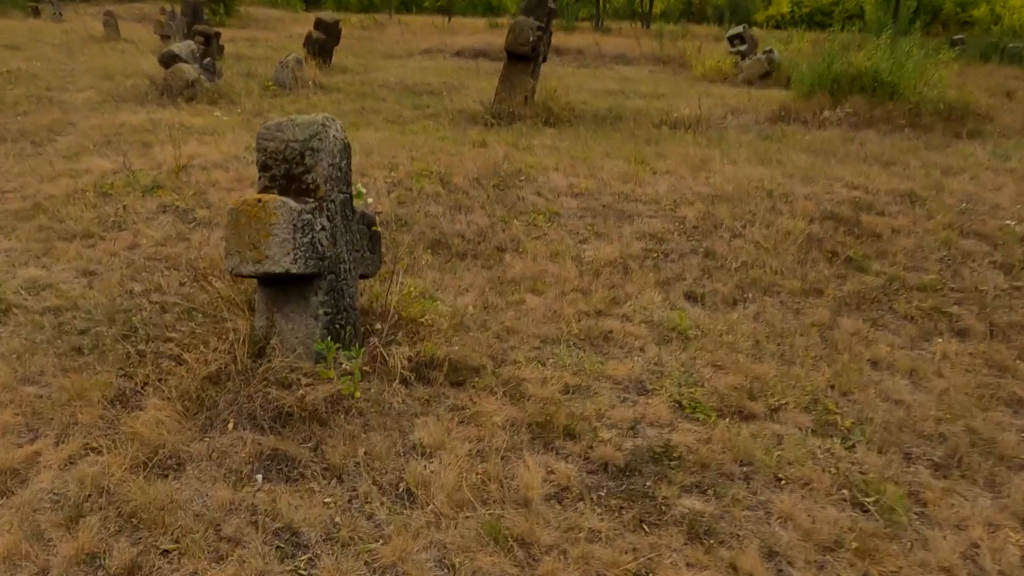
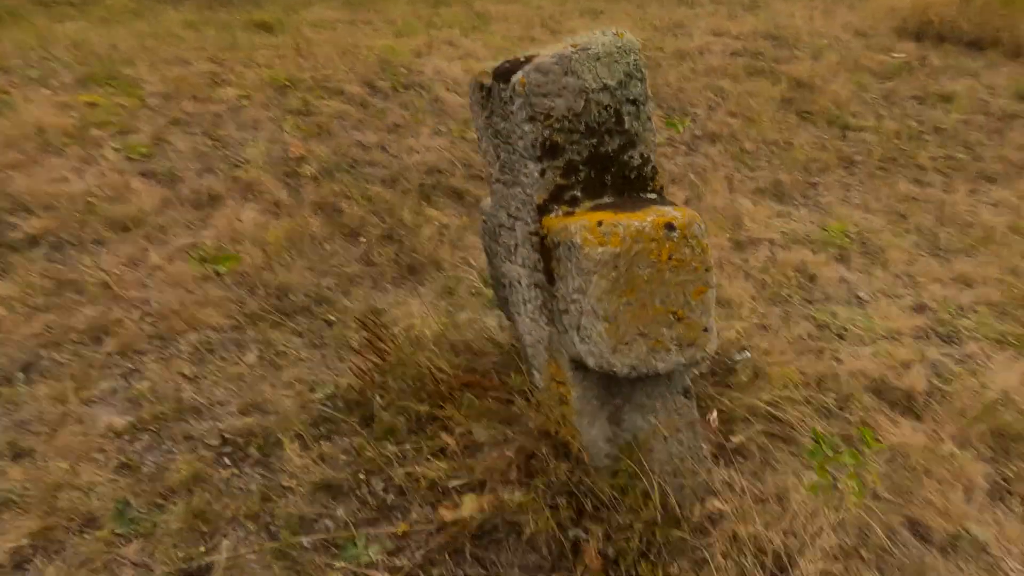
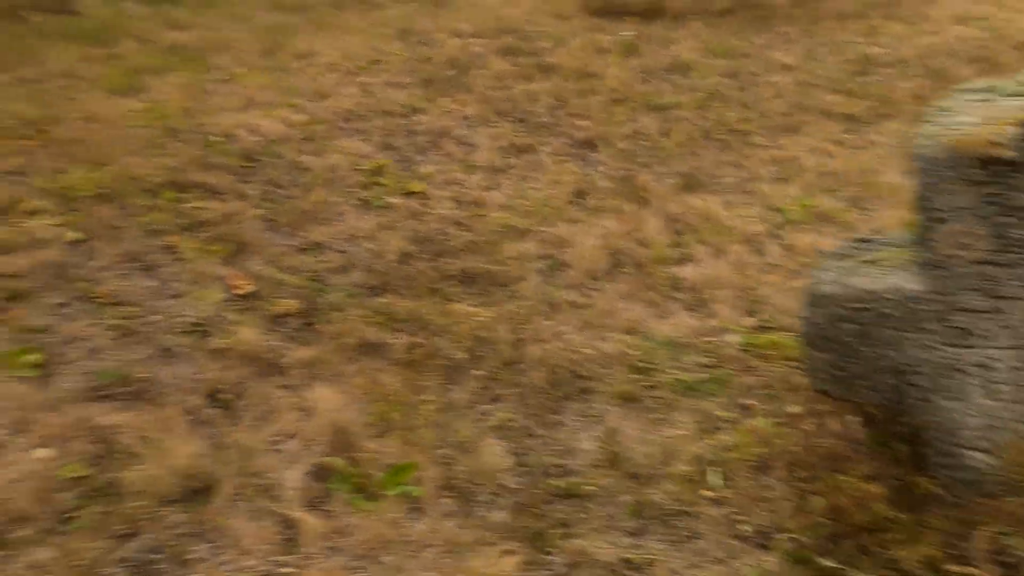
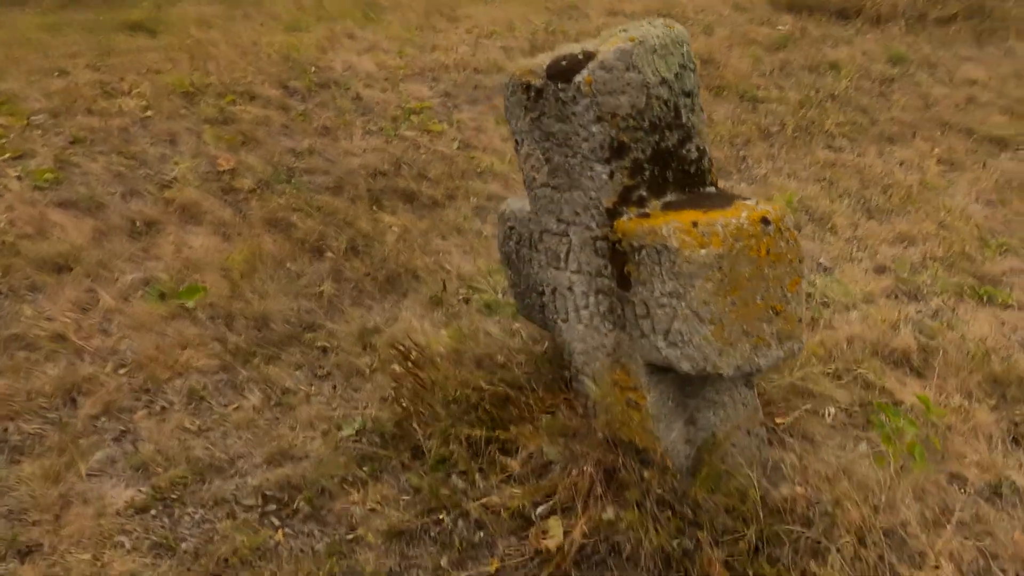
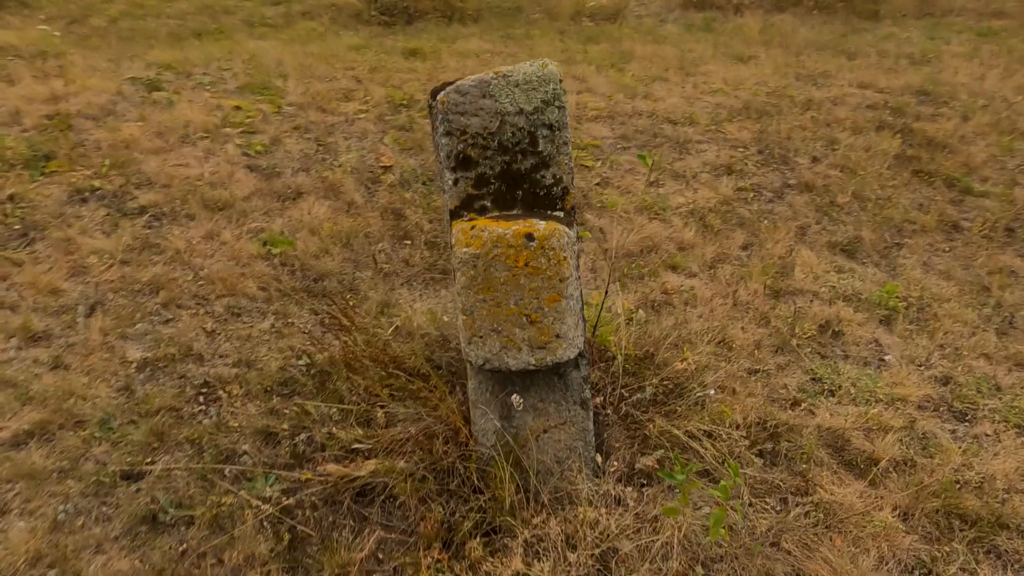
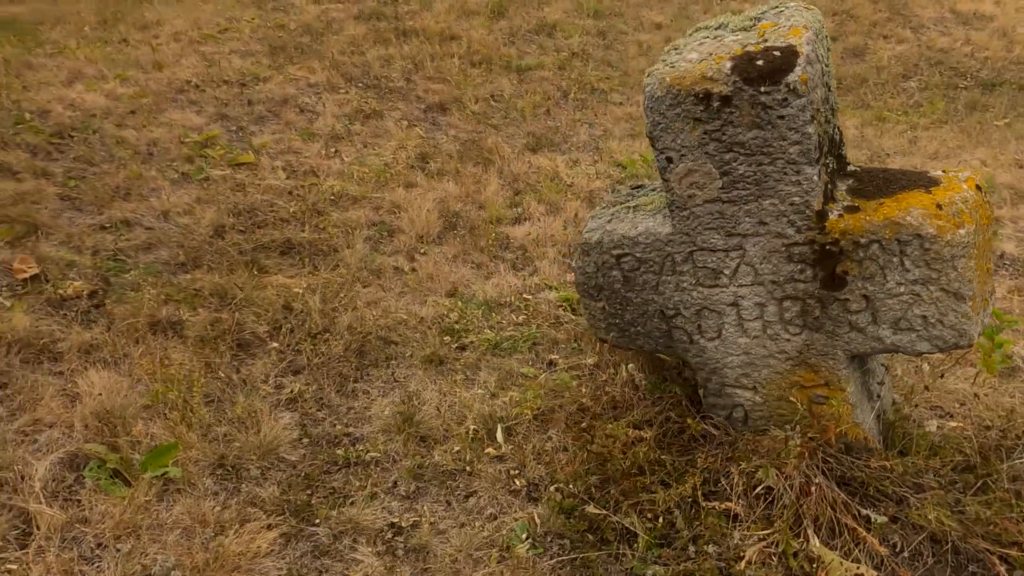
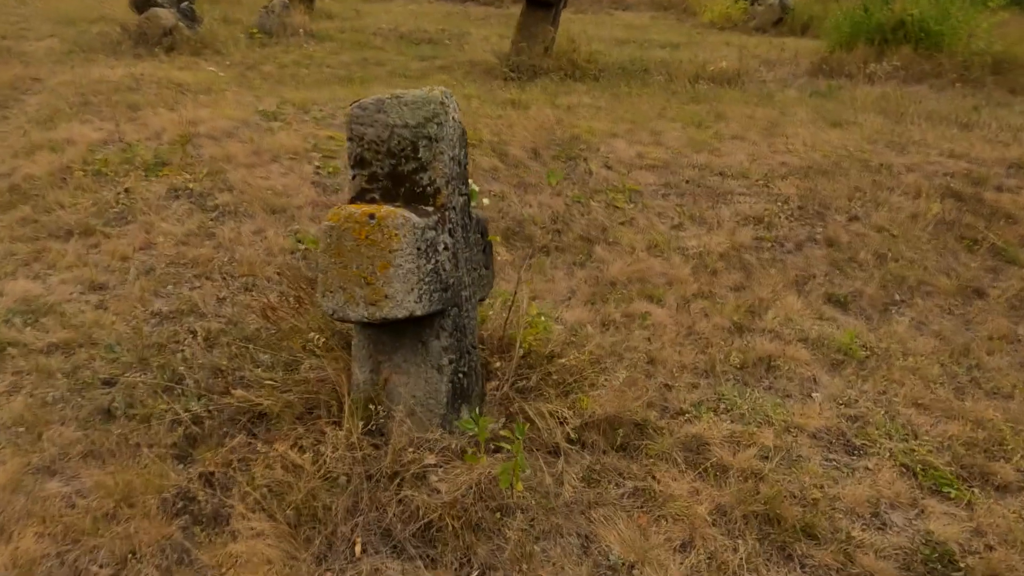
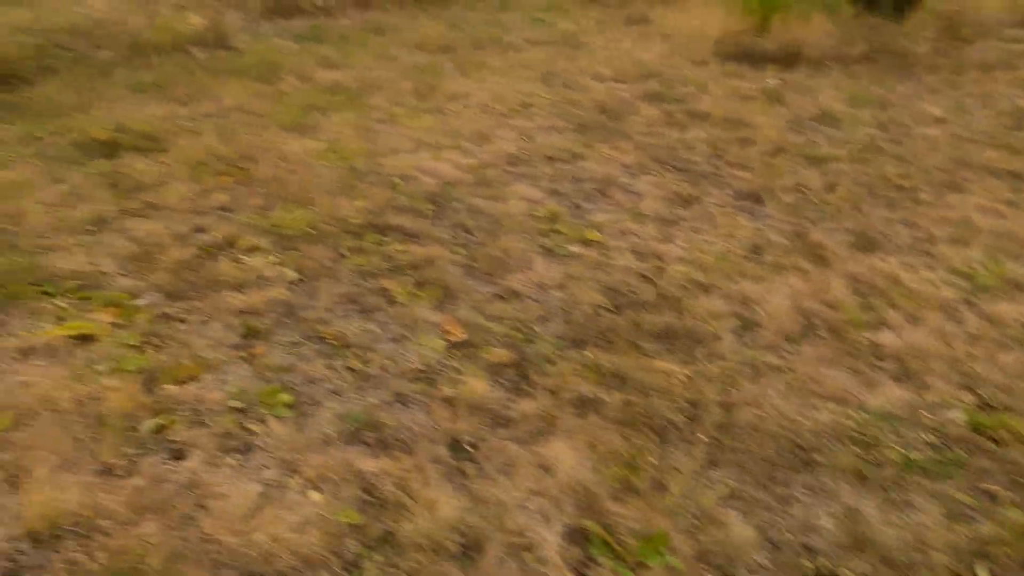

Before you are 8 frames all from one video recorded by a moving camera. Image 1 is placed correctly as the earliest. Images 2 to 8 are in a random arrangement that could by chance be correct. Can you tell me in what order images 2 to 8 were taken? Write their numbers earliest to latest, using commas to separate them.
7, 5, 2, 4, 6, 3, 8
